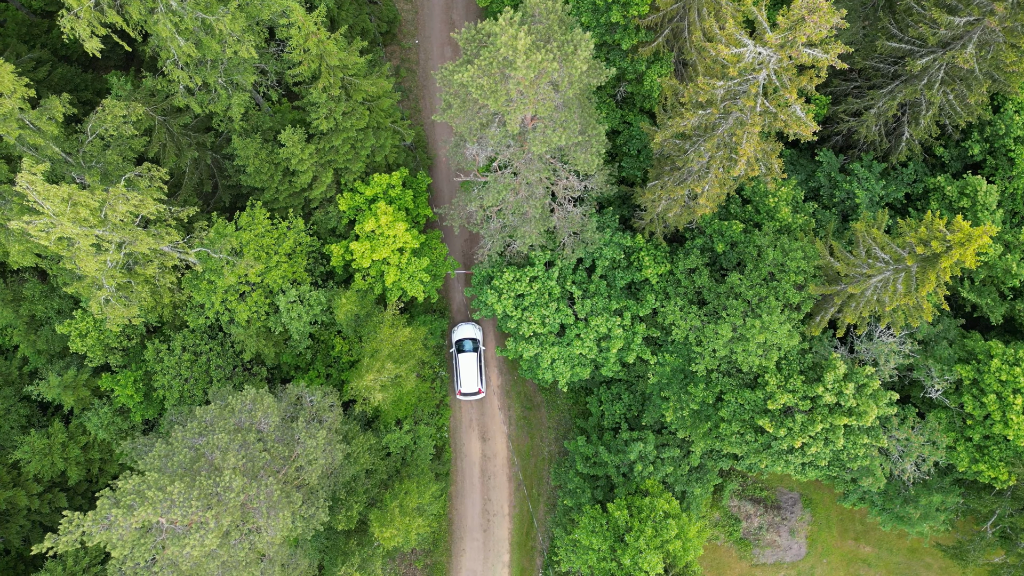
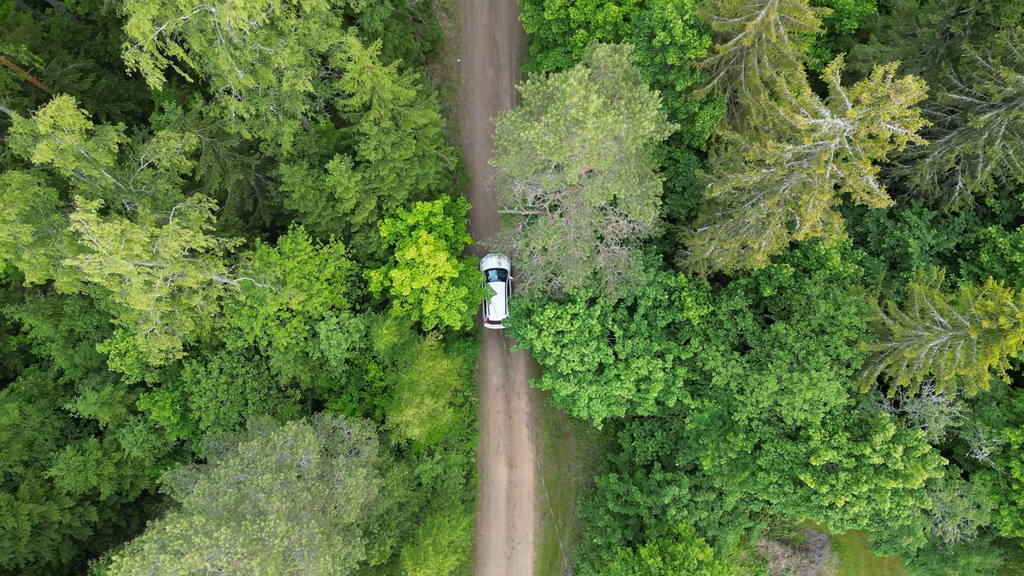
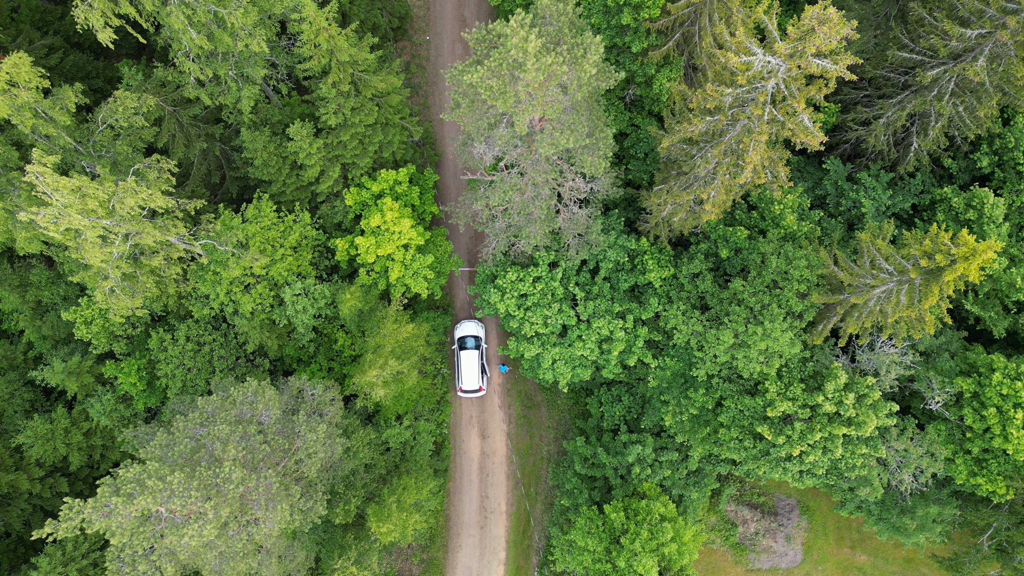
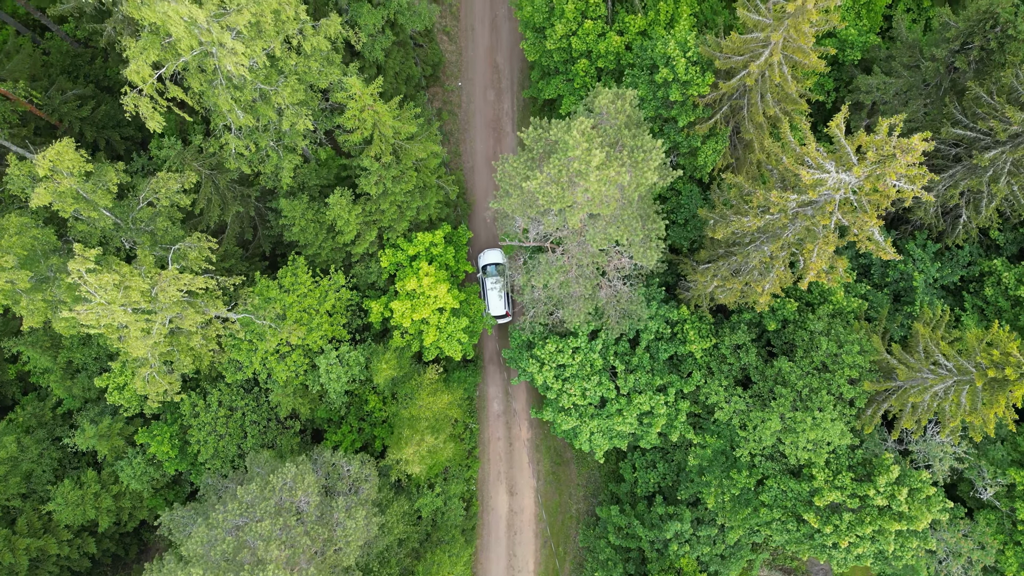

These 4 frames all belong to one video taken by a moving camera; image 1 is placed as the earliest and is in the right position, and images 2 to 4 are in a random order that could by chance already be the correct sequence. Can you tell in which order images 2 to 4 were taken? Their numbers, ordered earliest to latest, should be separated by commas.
3, 2, 4
